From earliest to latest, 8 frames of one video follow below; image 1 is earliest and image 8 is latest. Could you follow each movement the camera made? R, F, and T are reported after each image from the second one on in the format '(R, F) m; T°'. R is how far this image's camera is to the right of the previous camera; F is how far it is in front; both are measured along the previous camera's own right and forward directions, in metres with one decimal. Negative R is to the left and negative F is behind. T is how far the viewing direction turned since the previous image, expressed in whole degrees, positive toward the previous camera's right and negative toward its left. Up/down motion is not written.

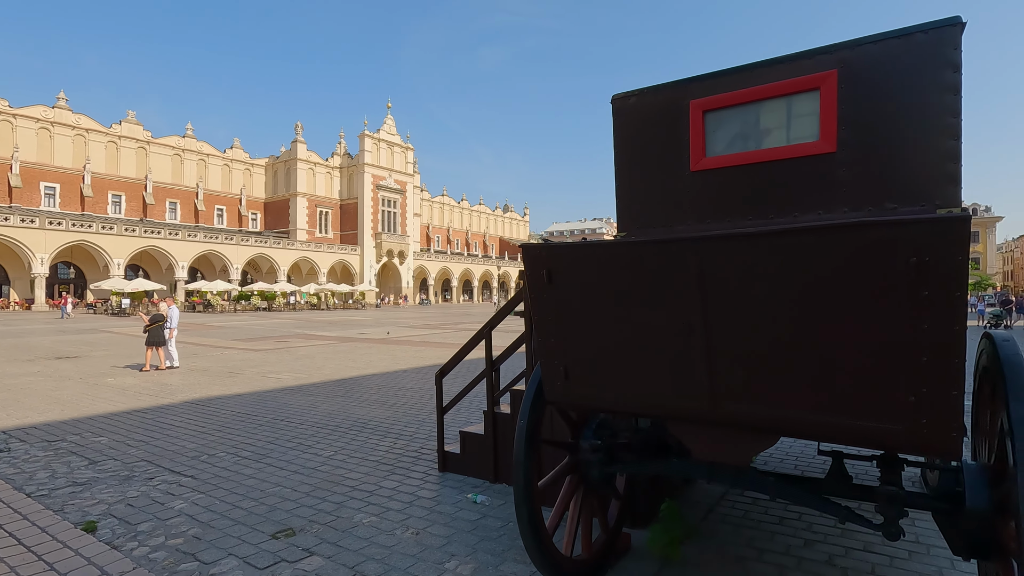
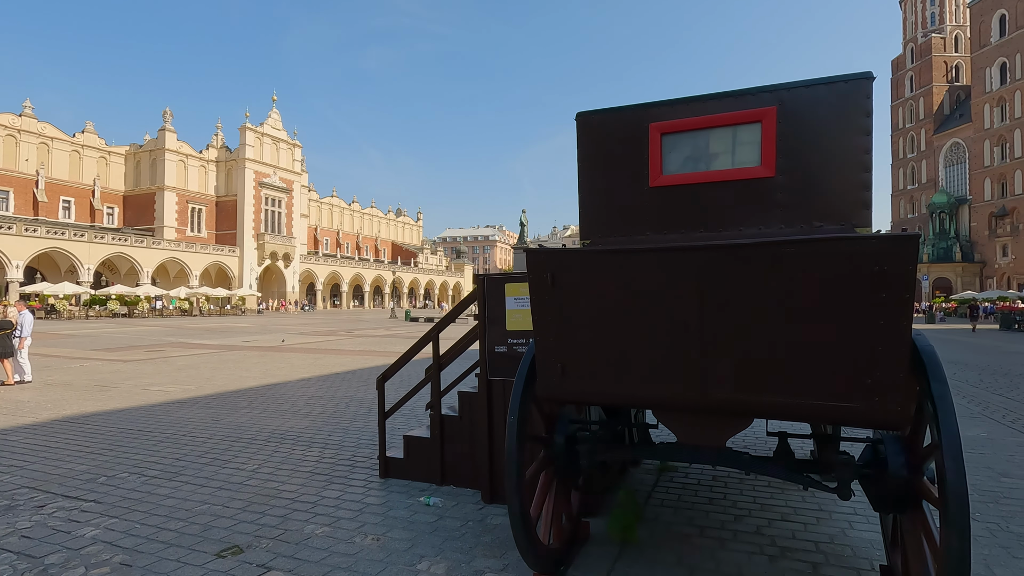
(-0.5, -0.1) m; +12°
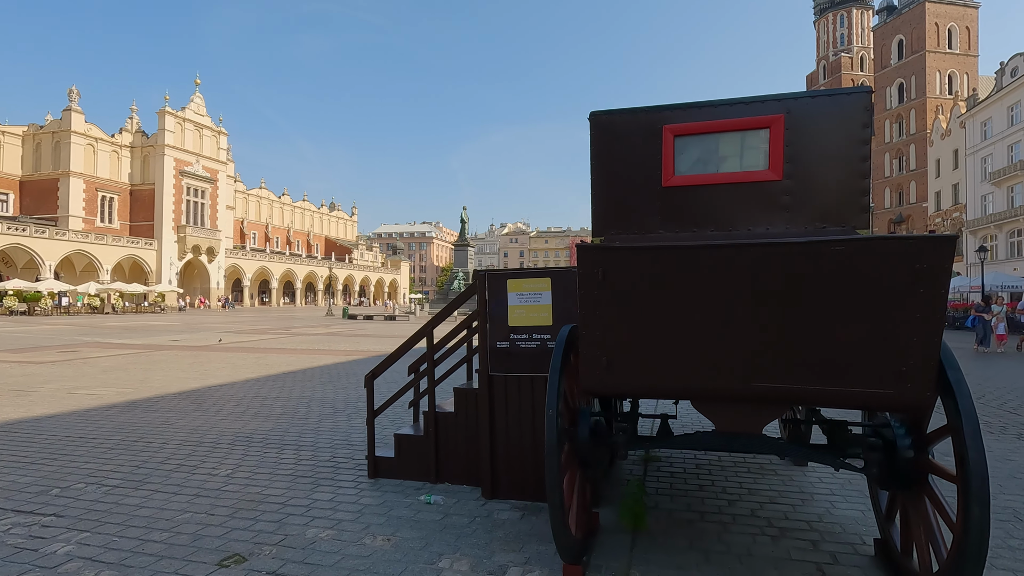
(-0.5, 0.0) m; +7°
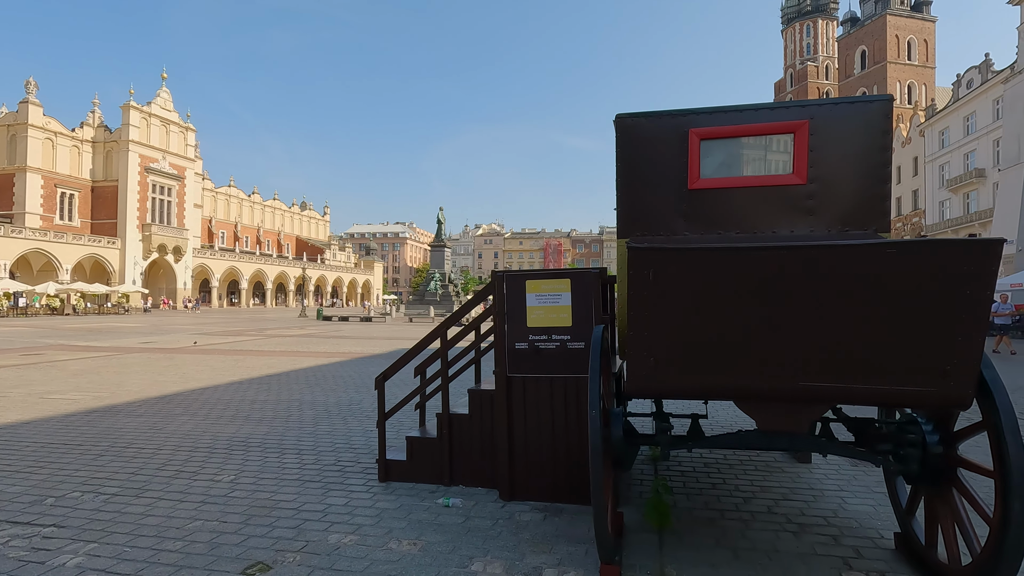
(-0.4, 0.0) m; +3°
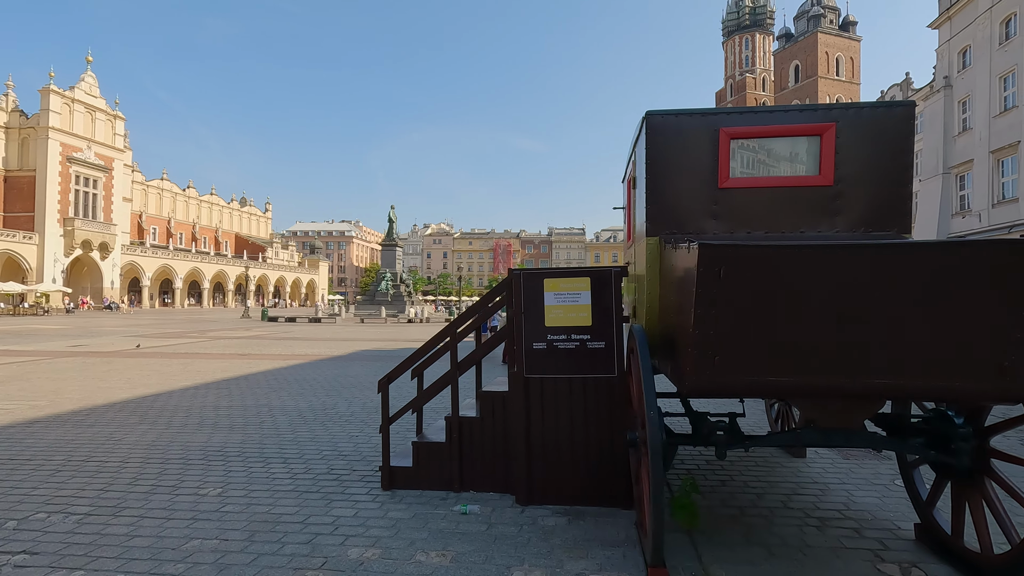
(-0.5, +0.1) m; +6°
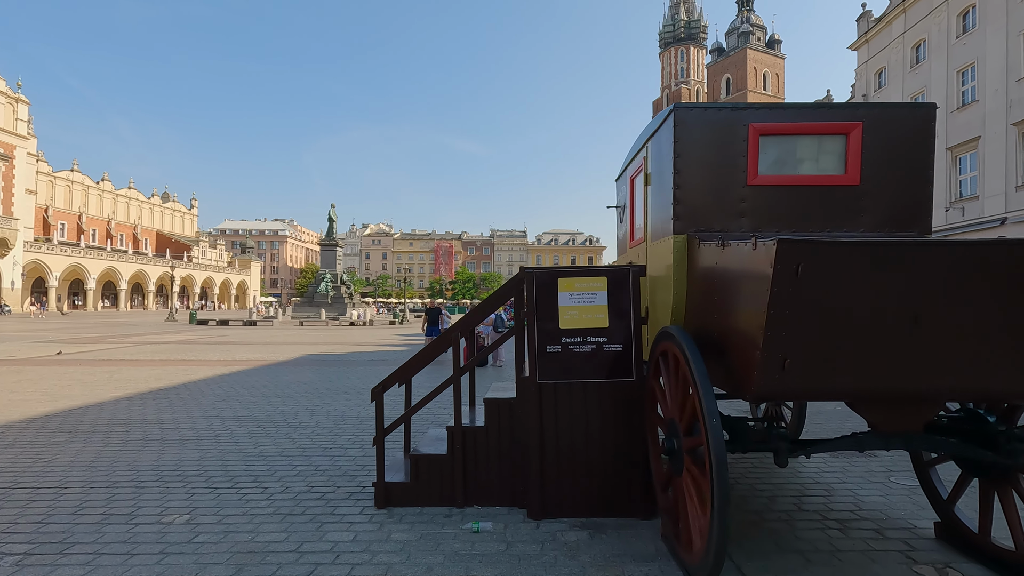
(-0.5, +0.3) m; +6°
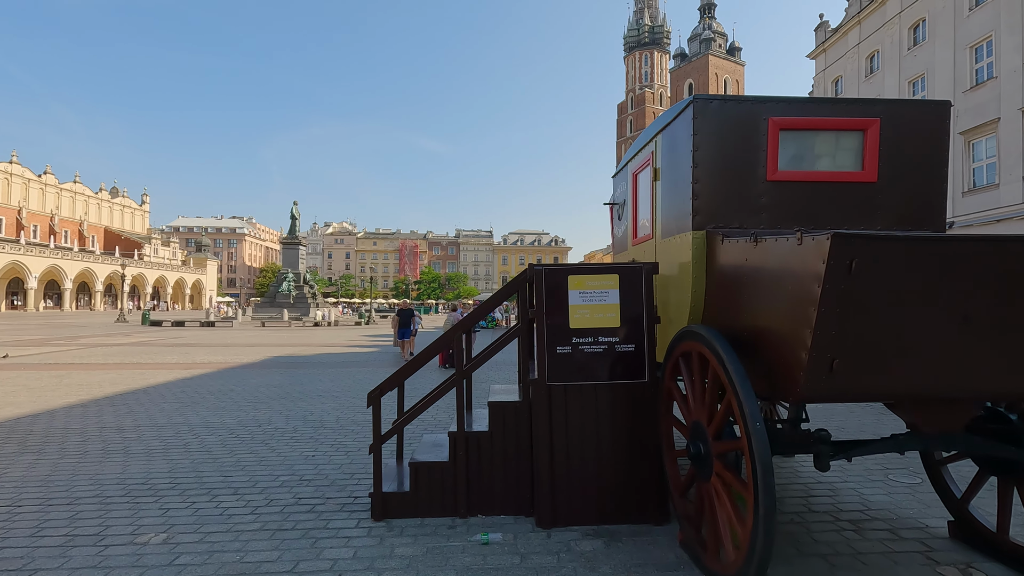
(-0.3, +0.2) m; +4°
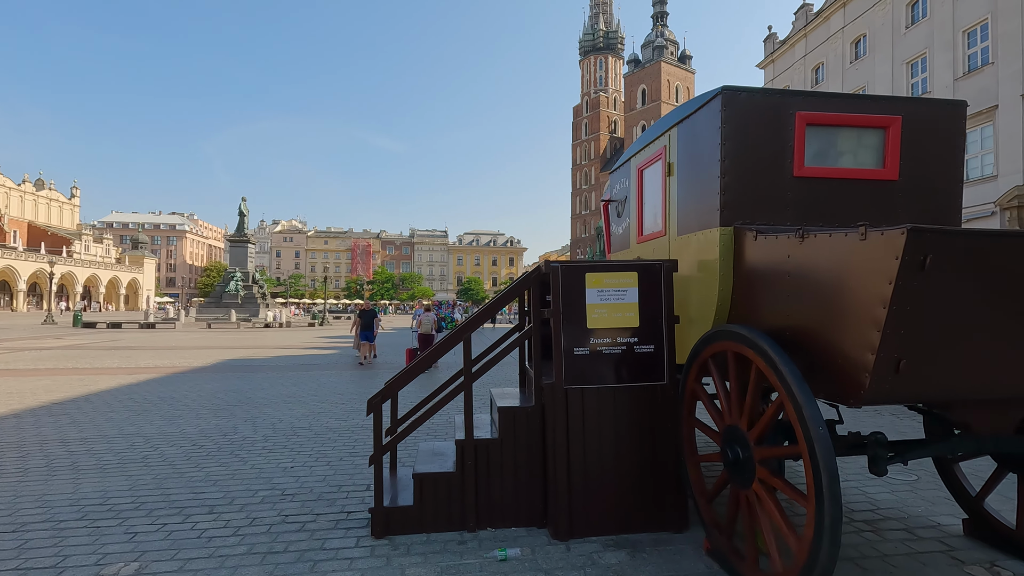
(-0.4, +0.2) m; +5°
